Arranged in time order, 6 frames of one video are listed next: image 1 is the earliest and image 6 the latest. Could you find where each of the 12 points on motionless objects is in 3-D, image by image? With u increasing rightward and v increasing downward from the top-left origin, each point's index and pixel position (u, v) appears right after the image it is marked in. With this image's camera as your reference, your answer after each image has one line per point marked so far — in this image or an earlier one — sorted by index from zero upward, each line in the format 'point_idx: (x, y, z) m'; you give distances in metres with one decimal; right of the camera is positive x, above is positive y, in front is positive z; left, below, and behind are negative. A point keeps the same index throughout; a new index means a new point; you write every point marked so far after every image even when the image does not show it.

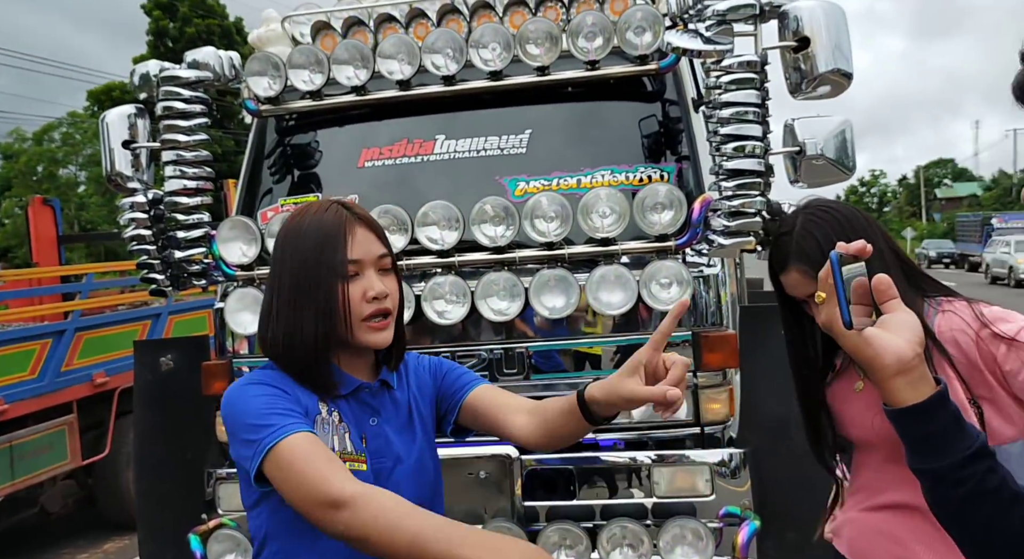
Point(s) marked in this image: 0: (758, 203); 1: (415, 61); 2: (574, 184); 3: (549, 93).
0: (+0.9, +0.3, +2.4) m
1: (-0.4, +0.9, +2.8) m
2: (+0.3, +0.4, +2.7) m
3: (+0.2, +0.8, +2.9) m
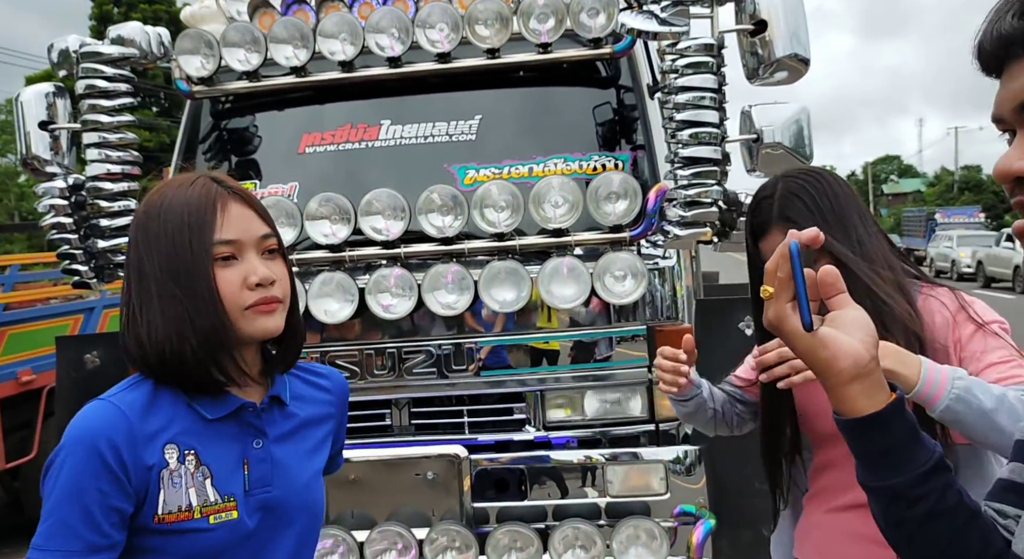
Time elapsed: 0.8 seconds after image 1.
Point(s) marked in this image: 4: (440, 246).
0: (+0.7, +0.3, +2.3) m
1: (-0.6, +0.9, +2.6) m
2: (+0.1, +0.4, +2.6) m
3: (0.0, +0.8, +2.8) m
4: (-0.3, +0.1, +2.5) m
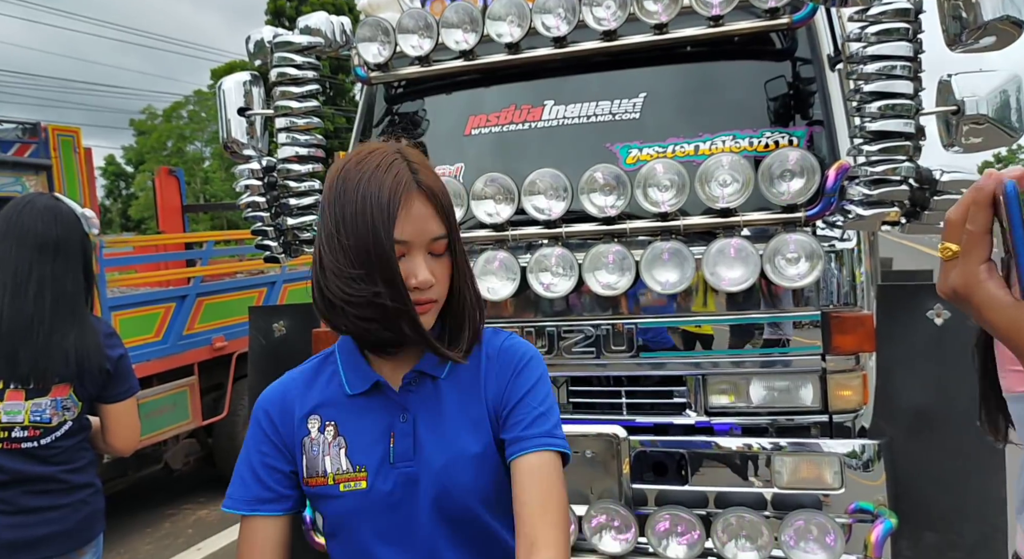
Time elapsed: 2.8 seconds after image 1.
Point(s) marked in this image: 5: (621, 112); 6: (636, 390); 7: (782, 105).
0: (+1.2, +0.3, +2.1) m
1: (0.0, +1.0, +2.7) m
2: (+0.7, +0.5, +2.6) m
3: (+0.6, +0.9, +2.7) m
4: (+0.3, +0.2, +2.5) m
5: (+0.4, +0.7, +2.7) m
6: (+0.4, -0.4, +2.4) m
7: (+1.0, +0.7, +2.5) m
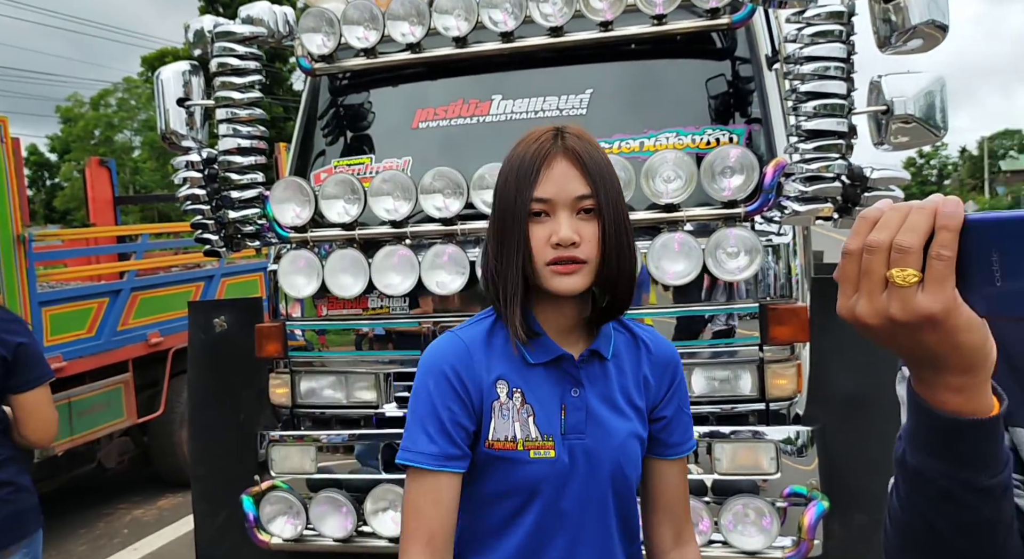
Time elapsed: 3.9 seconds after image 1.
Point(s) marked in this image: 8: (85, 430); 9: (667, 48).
0: (+1.1, +0.4, +2.2) m
1: (-0.2, +1.0, +2.7) m
2: (+0.5, +0.5, +2.6) m
3: (+0.4, +0.9, +2.8) m
4: (+0.1, +0.2, +2.5) m
5: (+0.2, +0.7, +2.8) m
6: (+0.3, -0.4, +2.5) m
7: (+0.8, +0.7, +2.6) m
8: (-2.6, -0.9, +4.1) m
9: (+0.6, +0.9, +2.7) m
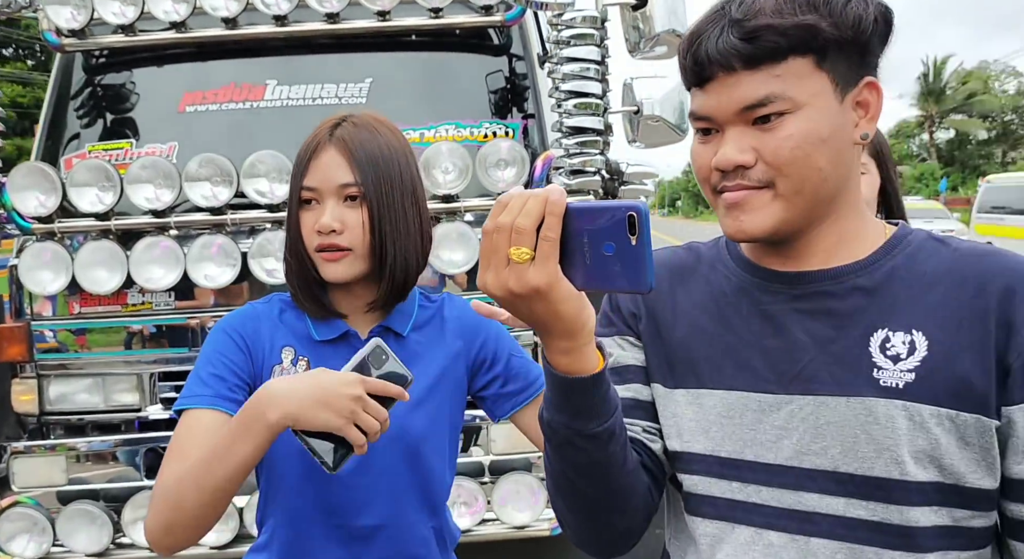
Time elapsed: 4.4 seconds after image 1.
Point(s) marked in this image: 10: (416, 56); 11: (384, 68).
0: (+0.3, +0.4, +2.4) m
1: (-1.0, +1.1, +2.5) m
2: (-0.4, +0.6, +2.6) m
3: (-0.5, +1.0, +2.8) m
4: (-0.7, +0.2, +2.5) m
5: (-0.6, +0.7, +2.7) m
6: (-0.5, -0.3, +2.4) m
7: (0.0, +0.7, +2.7) m
8: (-3.6, -0.9, +3.4) m
9: (-0.3, +1.0, +2.8) m
10: (-0.4, +0.9, +2.8) m
11: (-0.5, +0.9, +2.8) m
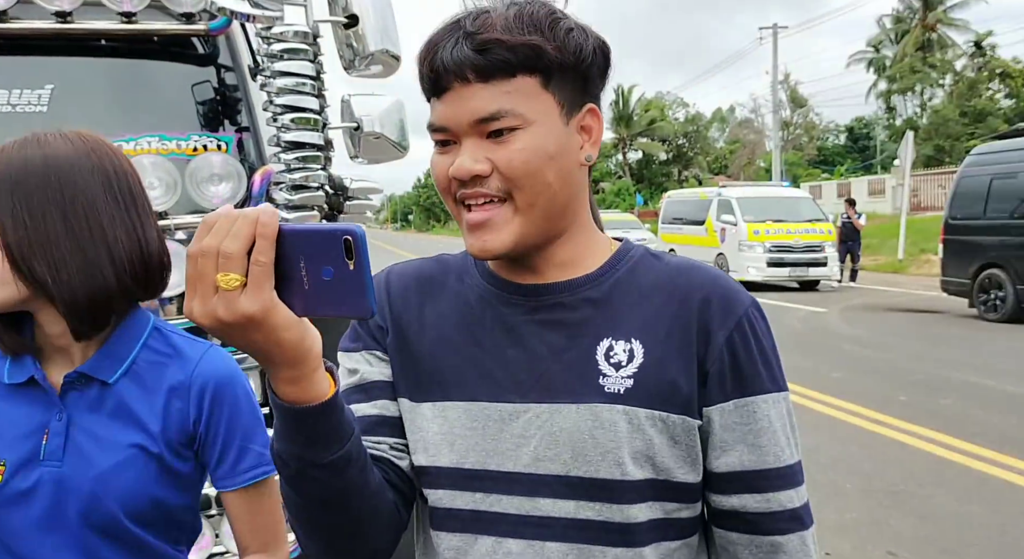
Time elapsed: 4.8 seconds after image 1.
0: (-0.6, +0.4, +2.3) m
1: (-1.9, +1.0, +1.9) m
2: (-1.3, +0.5, +2.3) m
3: (-1.5, +0.9, +2.3) m
4: (-1.5, +0.2, +2.0) m
5: (-1.6, +0.6, +2.2) m
6: (-1.4, -0.4, +2.0) m
7: (-1.1, +0.7, +2.5) m
8: (-4.6, -1.1, +1.7) m
9: (-1.3, +0.9, +2.4) m
10: (-1.4, +0.8, +2.4) m
11: (-1.5, +0.8, +2.3) m
